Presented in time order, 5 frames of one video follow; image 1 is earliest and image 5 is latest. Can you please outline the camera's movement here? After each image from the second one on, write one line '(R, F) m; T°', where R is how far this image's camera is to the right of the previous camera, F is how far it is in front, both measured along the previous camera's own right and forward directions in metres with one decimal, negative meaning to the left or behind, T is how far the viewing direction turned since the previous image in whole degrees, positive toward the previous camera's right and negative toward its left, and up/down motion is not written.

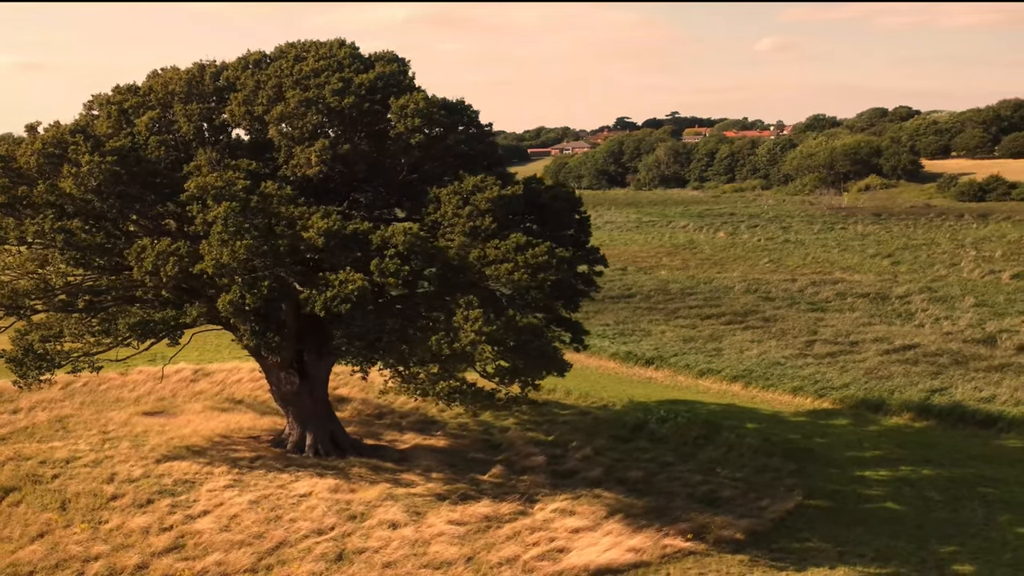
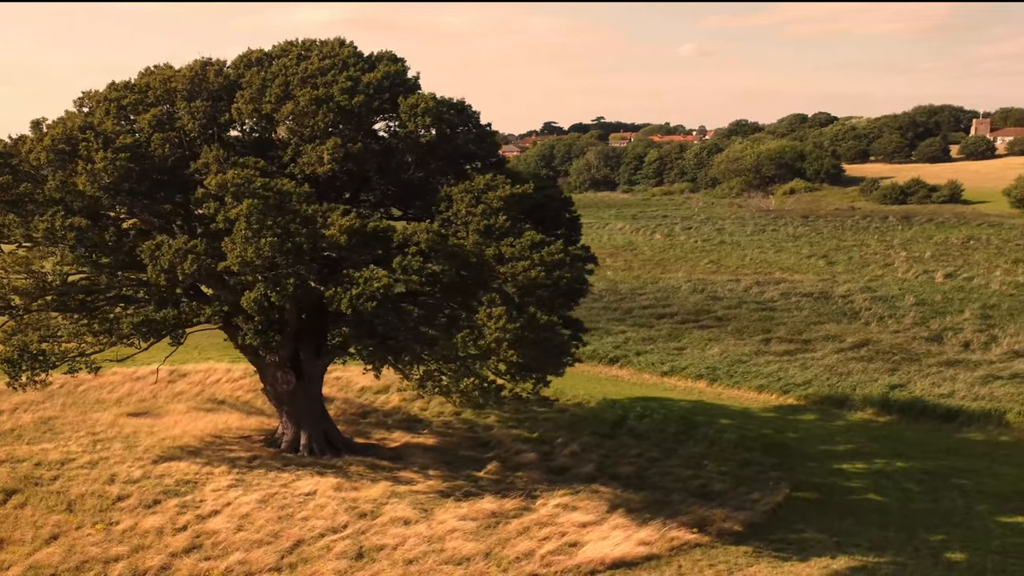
(-0.8, -0.1) m; +3°
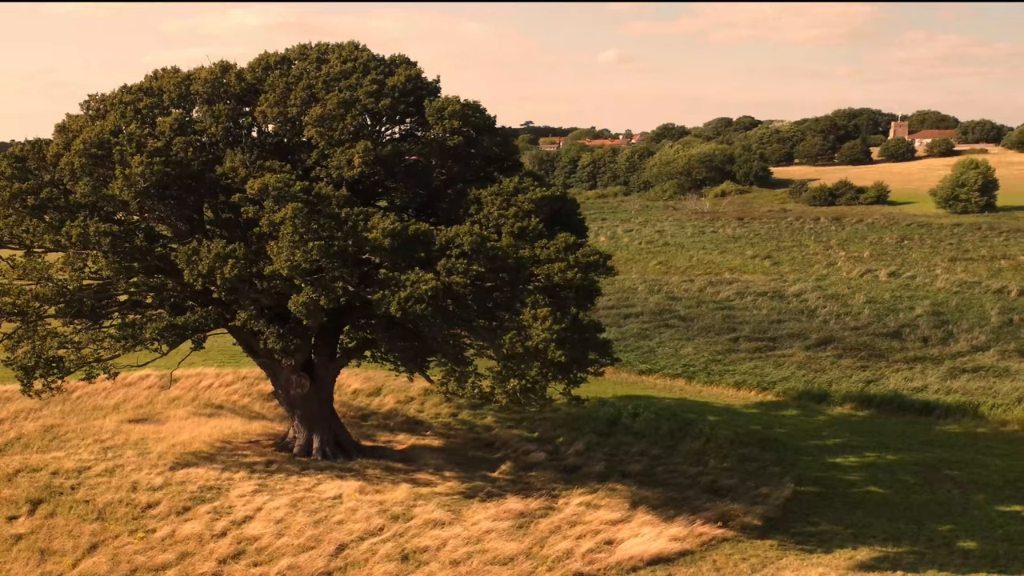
(-1.0, -0.1) m; +2°
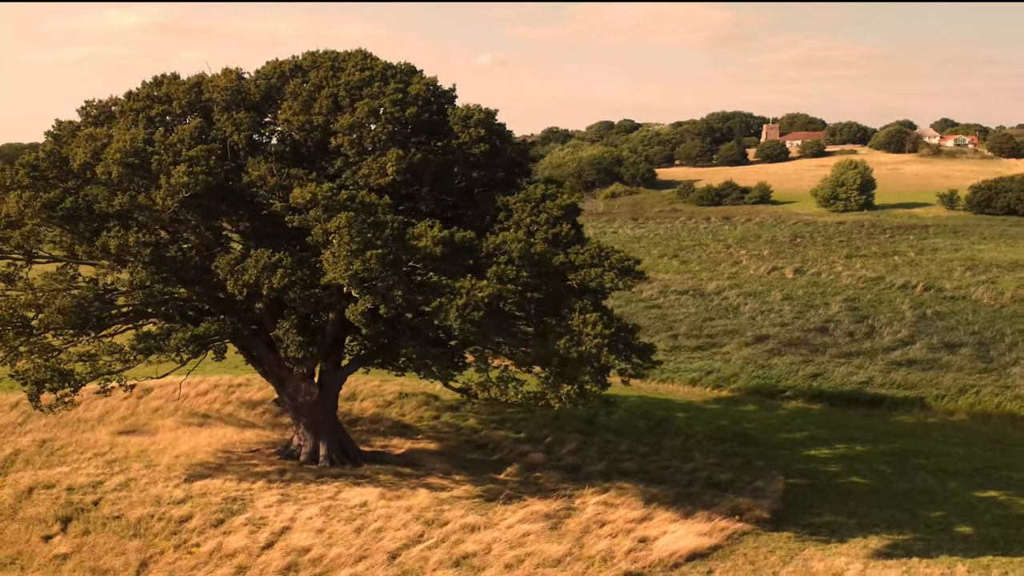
(-1.5, -0.2) m; +4°
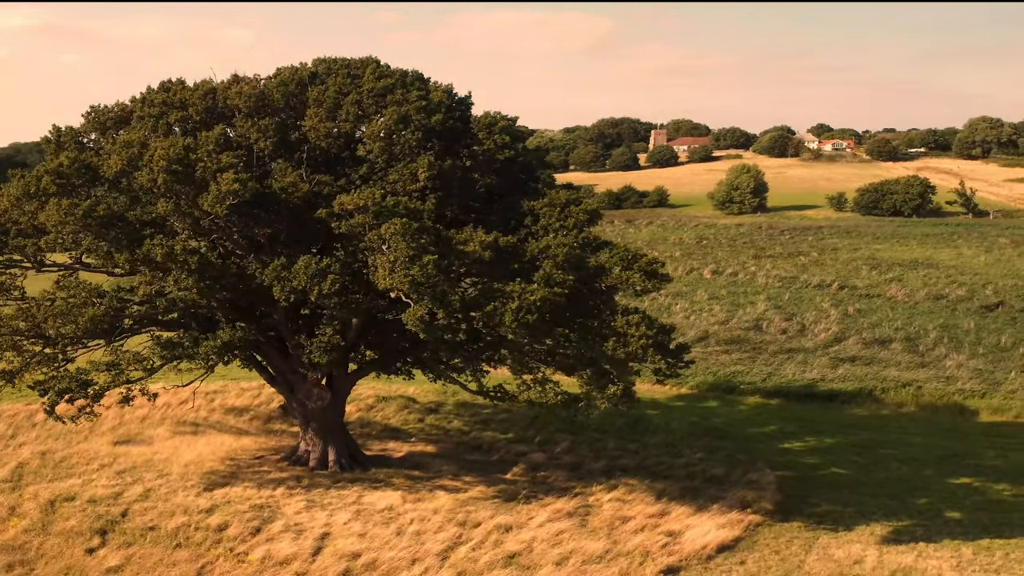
(-1.4, -0.3) m; +4°
